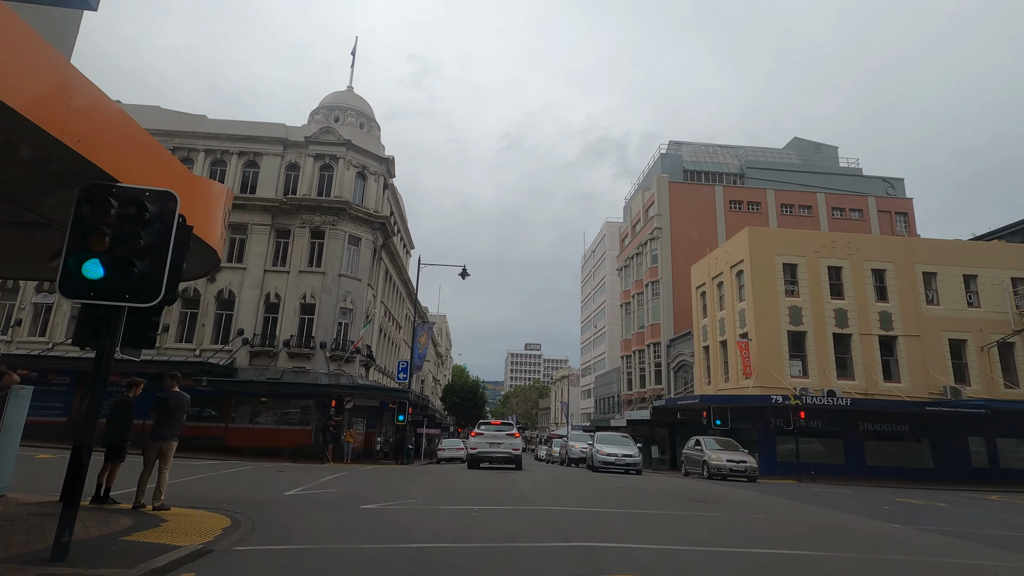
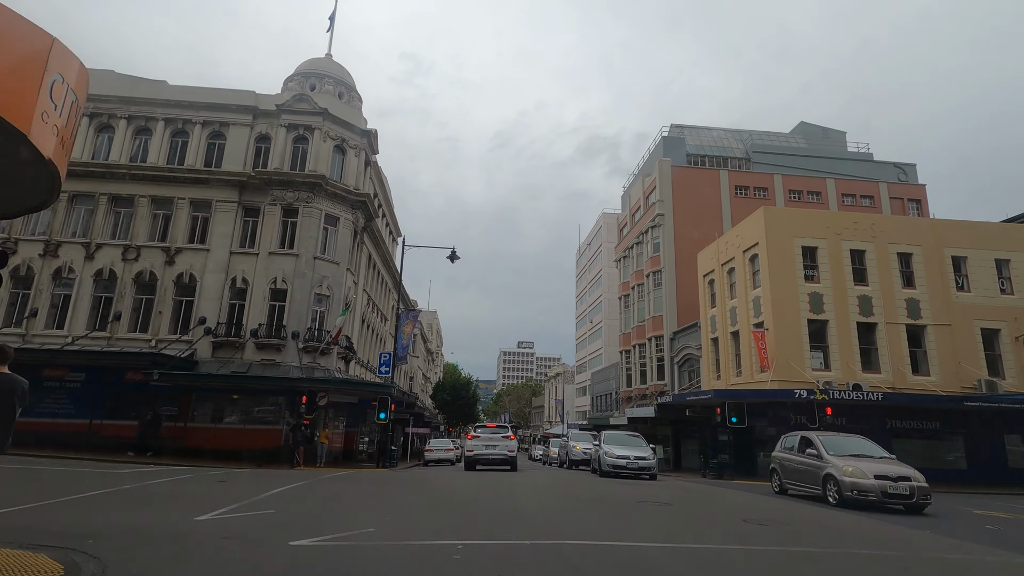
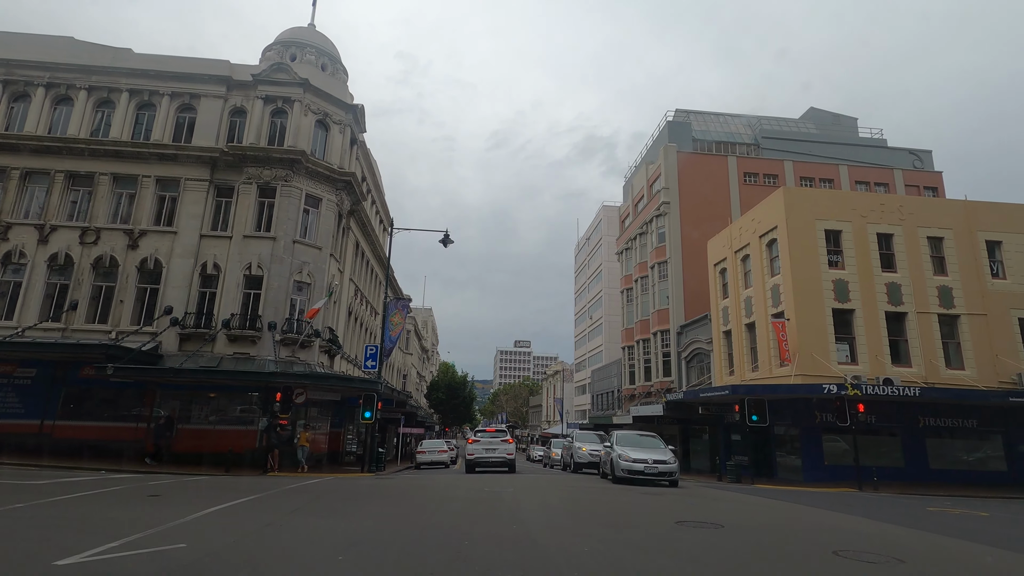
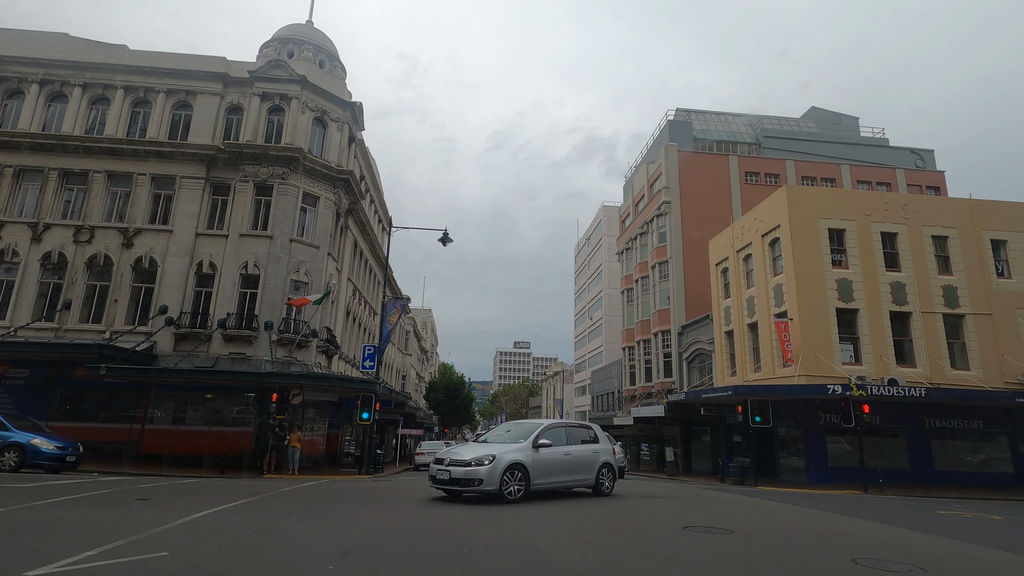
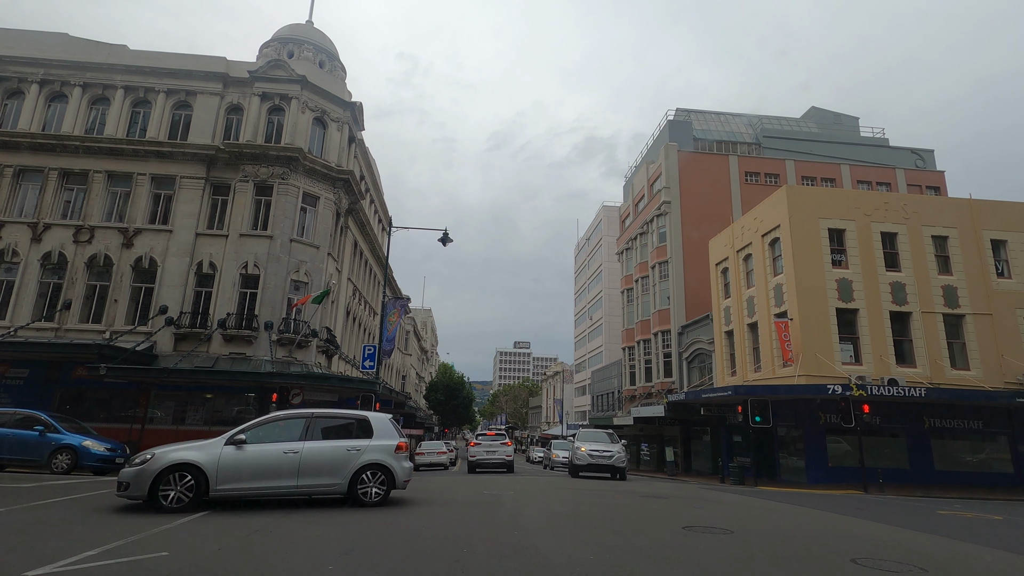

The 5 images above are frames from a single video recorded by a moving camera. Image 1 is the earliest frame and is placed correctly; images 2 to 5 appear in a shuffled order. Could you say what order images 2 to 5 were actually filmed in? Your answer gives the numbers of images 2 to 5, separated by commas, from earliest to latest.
2, 3, 4, 5
